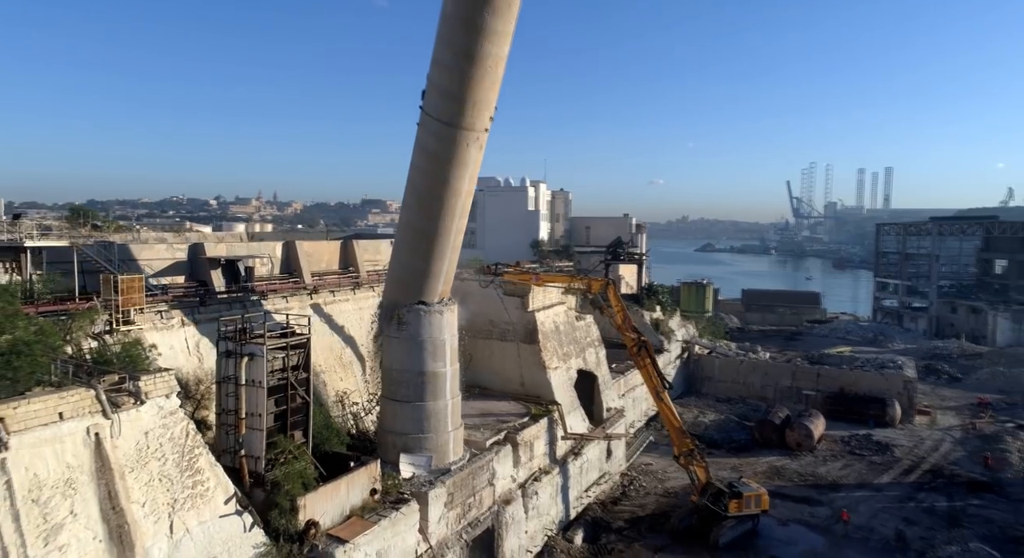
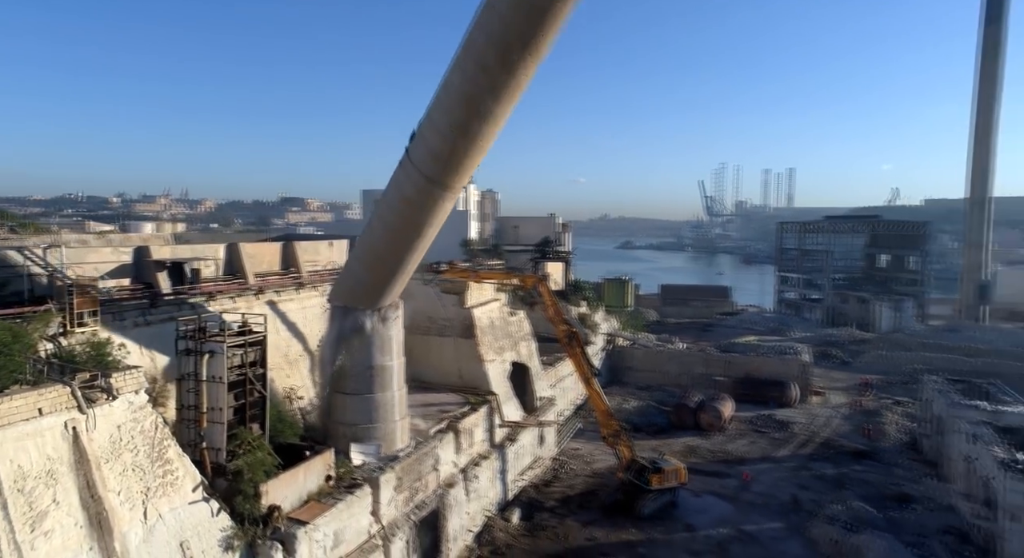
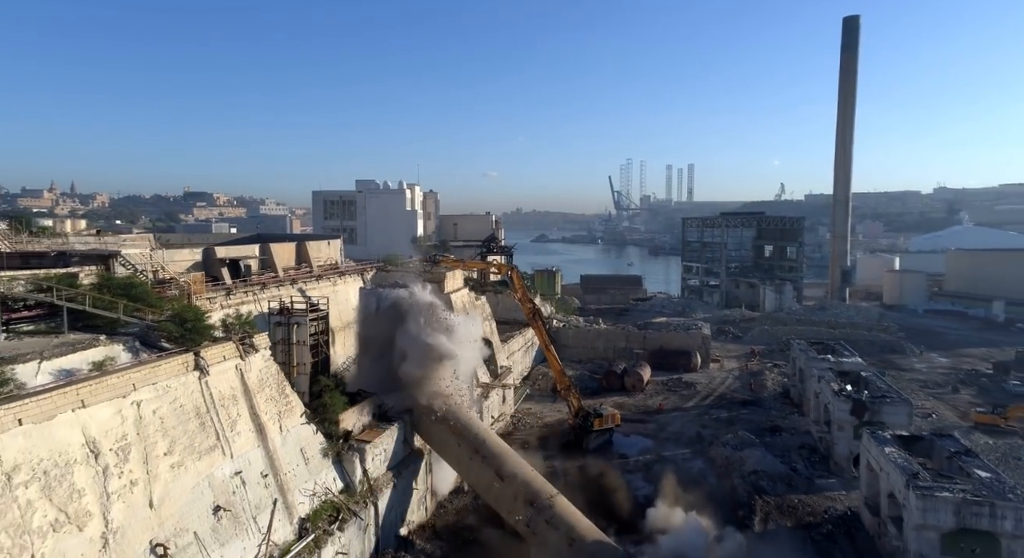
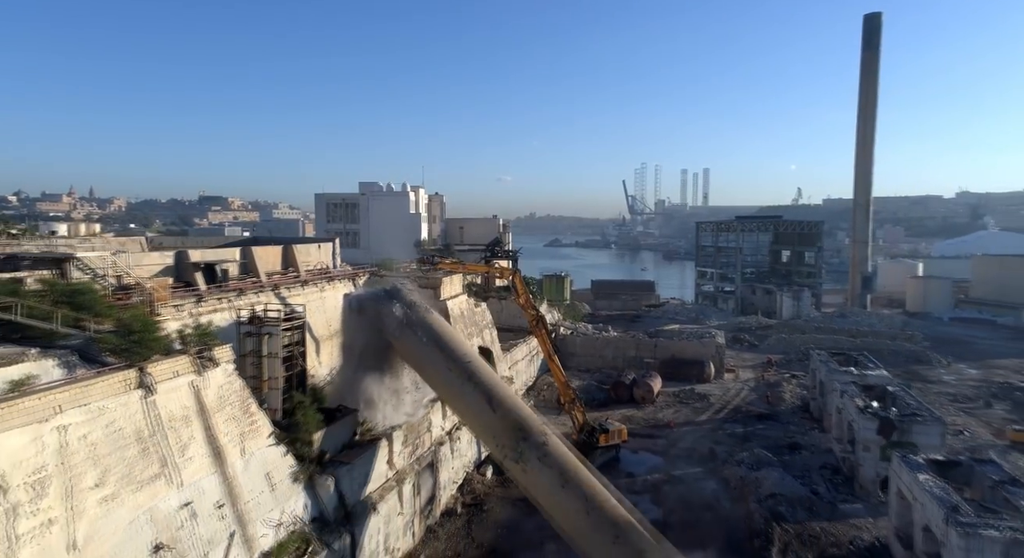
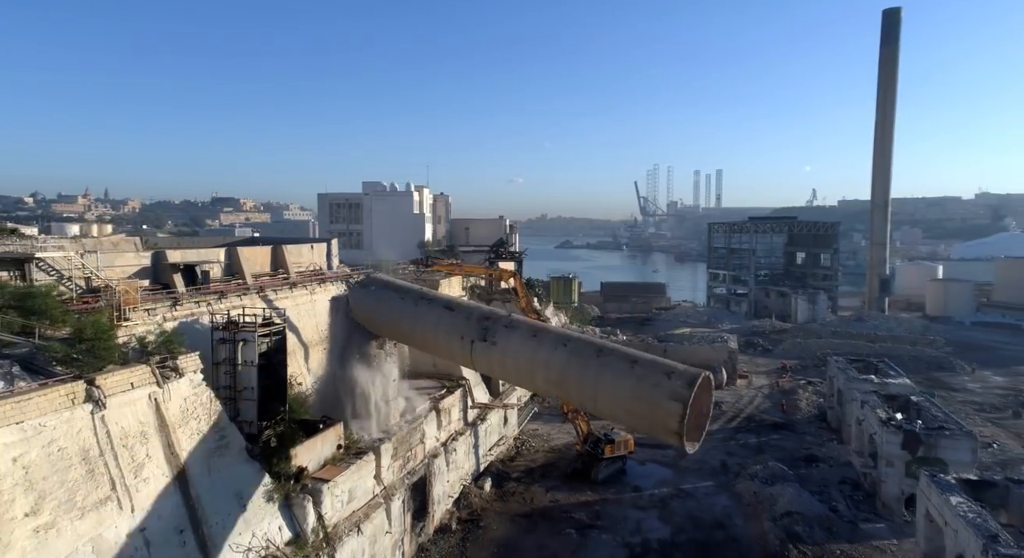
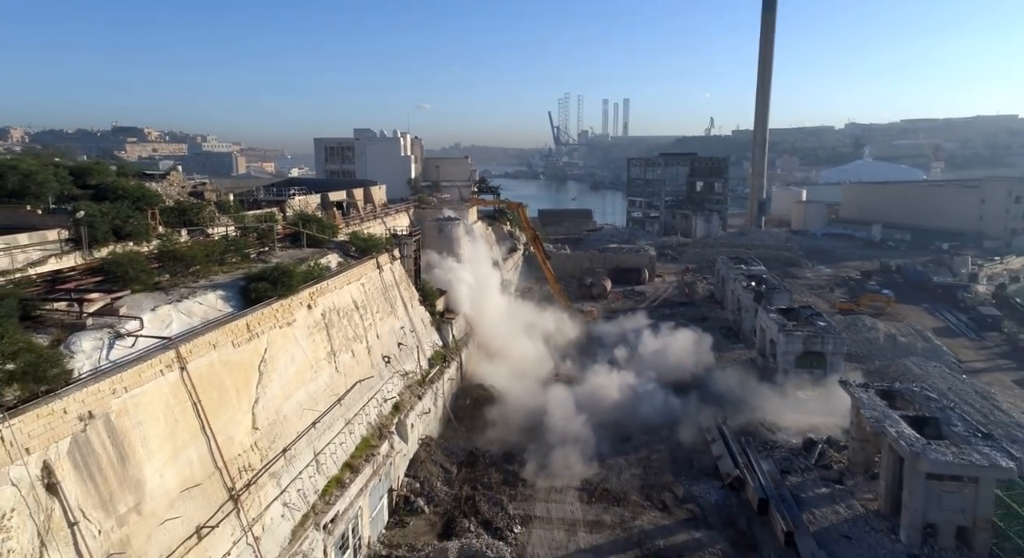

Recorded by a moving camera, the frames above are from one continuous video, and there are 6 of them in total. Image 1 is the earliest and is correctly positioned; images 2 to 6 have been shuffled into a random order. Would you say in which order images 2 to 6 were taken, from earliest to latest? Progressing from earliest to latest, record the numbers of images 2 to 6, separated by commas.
2, 5, 4, 3, 6
